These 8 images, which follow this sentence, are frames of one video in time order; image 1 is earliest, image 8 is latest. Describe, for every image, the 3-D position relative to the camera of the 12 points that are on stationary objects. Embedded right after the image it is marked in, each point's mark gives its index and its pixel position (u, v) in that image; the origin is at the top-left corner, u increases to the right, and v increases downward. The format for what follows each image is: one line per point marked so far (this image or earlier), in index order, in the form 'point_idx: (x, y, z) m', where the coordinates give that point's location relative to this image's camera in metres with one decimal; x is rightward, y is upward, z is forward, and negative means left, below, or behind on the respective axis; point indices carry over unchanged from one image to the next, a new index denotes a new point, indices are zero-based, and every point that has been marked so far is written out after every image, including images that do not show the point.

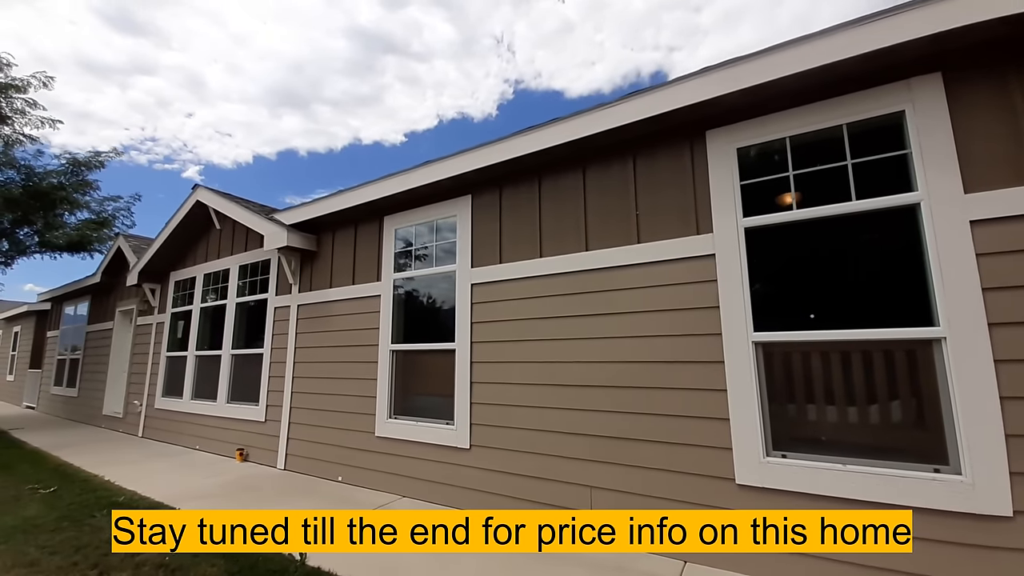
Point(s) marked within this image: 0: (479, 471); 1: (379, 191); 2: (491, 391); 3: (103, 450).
0: (-0.3, -1.7, +3.7) m
1: (-1.4, +1.1, +4.5) m
2: (-0.2, -0.9, +3.8) m
3: (-6.2, -2.5, +6.3) m
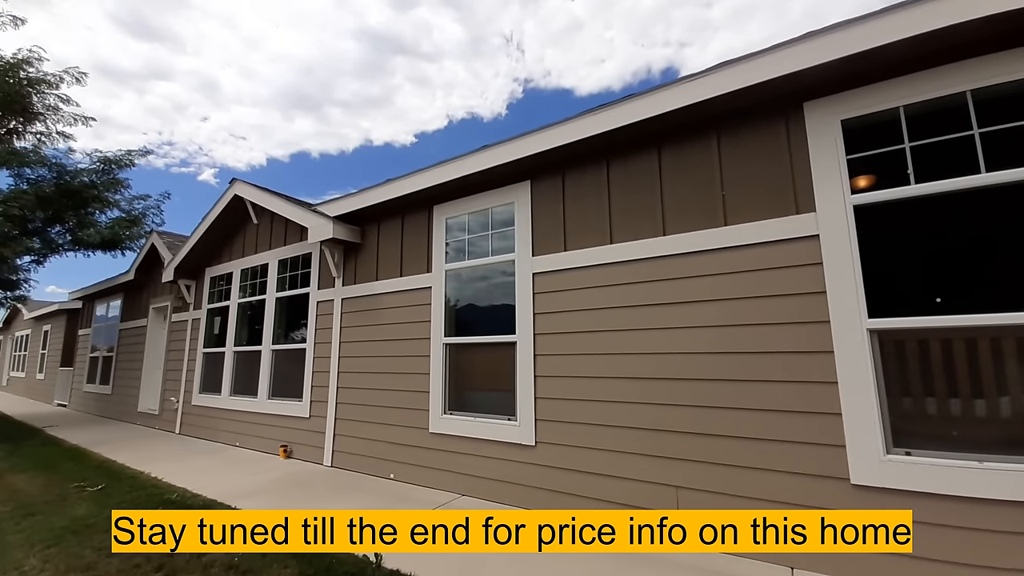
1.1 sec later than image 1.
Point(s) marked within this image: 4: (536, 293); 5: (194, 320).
0: (+0.3, -1.6, +3.6) m
1: (-0.8, +1.1, +4.4) m
2: (+0.4, -0.8, +3.6) m
3: (-5.6, -2.4, +6.3) m
4: (+0.2, 0.0, +3.8) m
5: (-5.7, -0.6, +7.5) m
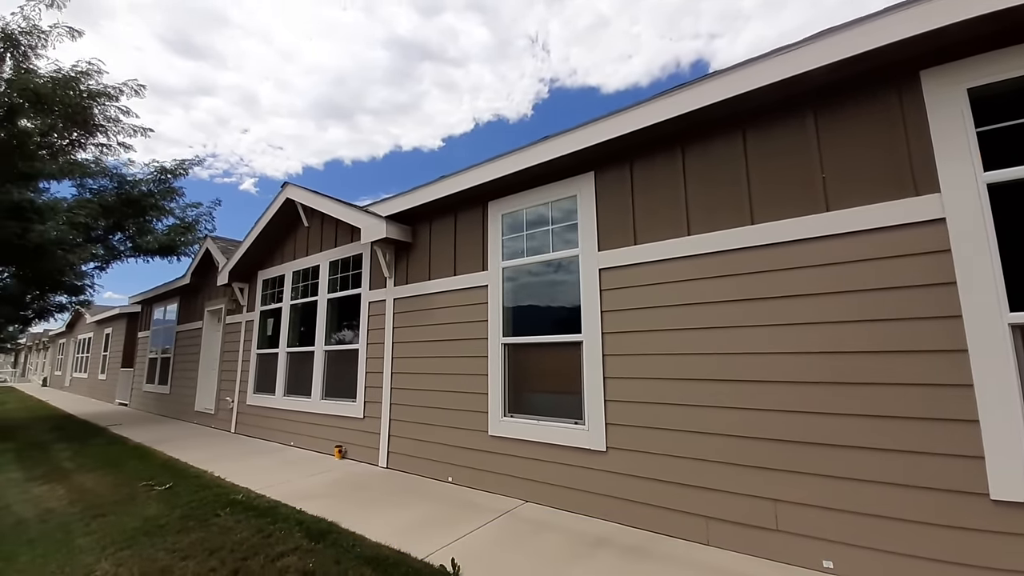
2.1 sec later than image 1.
0: (+0.9, -1.5, +3.3) m
1: (-0.2, +1.2, +4.2) m
2: (+1.0, -0.8, +3.4) m
3: (-4.8, -2.4, +6.4) m
4: (+0.8, 0.0, +3.6) m
5: (-4.9, -0.6, +7.7) m
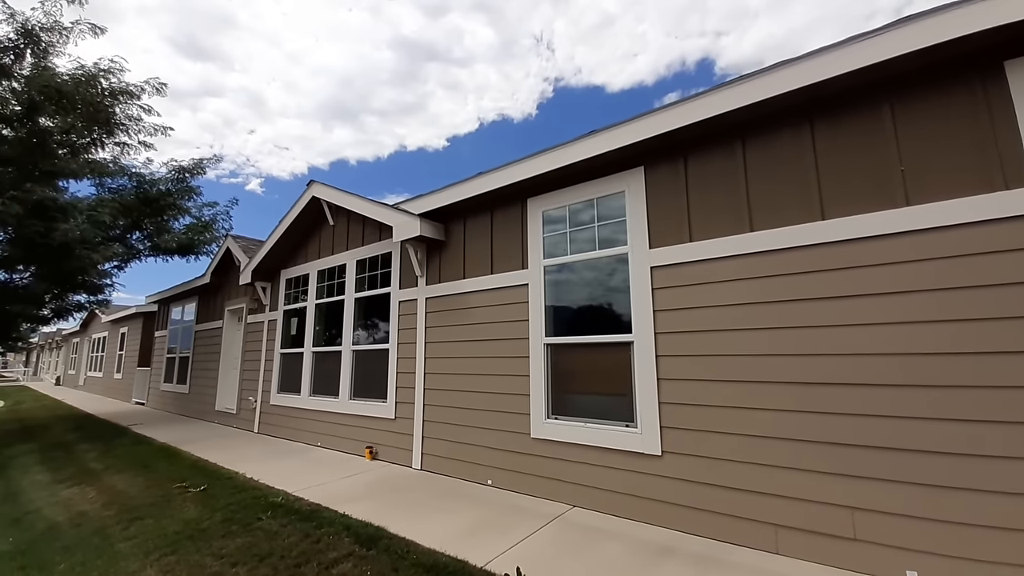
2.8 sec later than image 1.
0: (+1.3, -1.5, +3.2) m
1: (+0.2, +1.2, +4.1) m
2: (+1.4, -0.8, +3.3) m
3: (-4.4, -2.4, +6.4) m
4: (+1.2, 0.0, +3.5) m
5: (-4.4, -0.6, +7.7) m
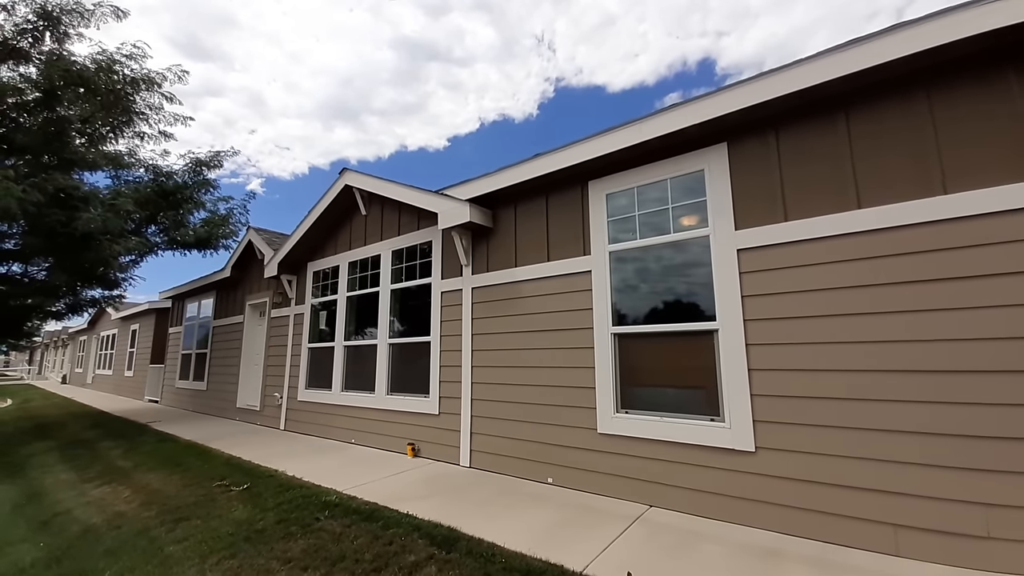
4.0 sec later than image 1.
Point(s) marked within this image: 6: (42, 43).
0: (+1.9, -1.4, +3.0) m
1: (+0.8, +1.3, +3.9) m
2: (+2.0, -0.7, +3.0) m
3: (-3.8, -2.3, +6.2) m
4: (+1.8, +0.1, +3.3) m
5: (-3.8, -0.5, +7.4) m
6: (-8.6, +4.5, +7.6) m
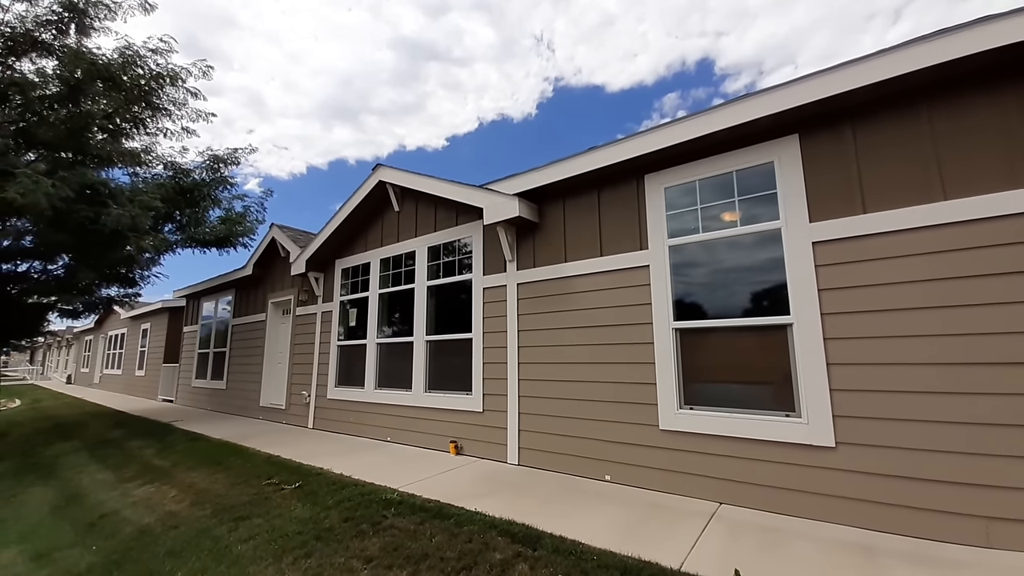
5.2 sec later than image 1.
0: (+2.4, -1.3, +3.0) m
1: (+1.3, +1.4, +3.9) m
2: (+2.5, -0.6, +3.0) m
3: (-3.2, -2.3, +6.1) m
4: (+2.4, +0.2, +3.2) m
5: (-3.3, -0.4, +7.4) m
6: (-8.1, +4.5, +7.5) m
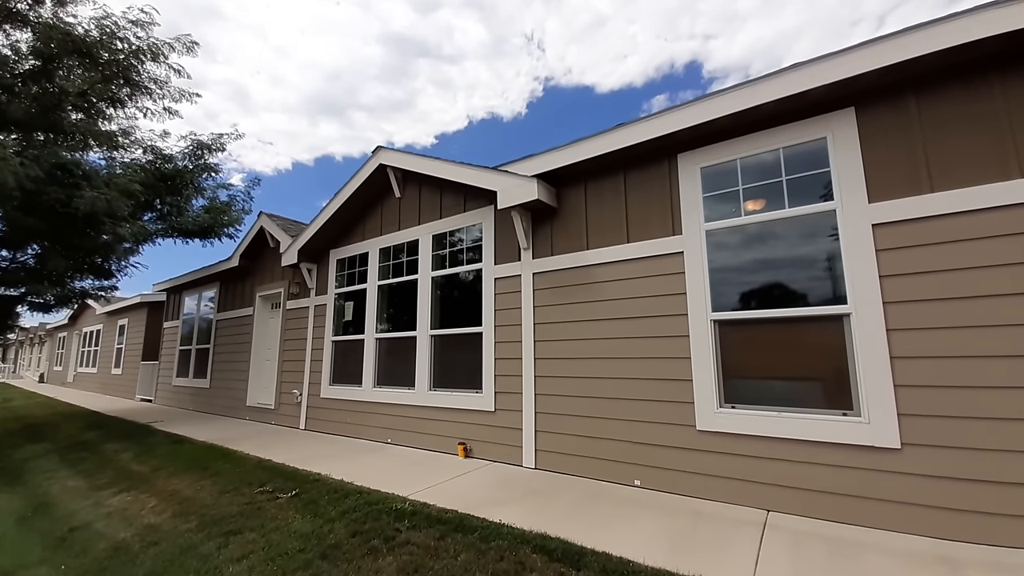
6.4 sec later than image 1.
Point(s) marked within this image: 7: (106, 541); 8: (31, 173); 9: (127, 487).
0: (+2.7, -1.2, +2.7) m
1: (+1.6, +1.5, +3.5) m
2: (+2.8, -0.5, +2.7) m
3: (-3.1, -2.1, +5.6) m
4: (+2.6, +0.3, +3.0) m
5: (-3.2, -0.3, +6.9) m
6: (-8.0, +4.7, +7.0) m
7: (-3.2, -2.0, +3.3) m
8: (-7.0, +1.6, +6.0) m
9: (-4.0, -2.1, +4.4) m
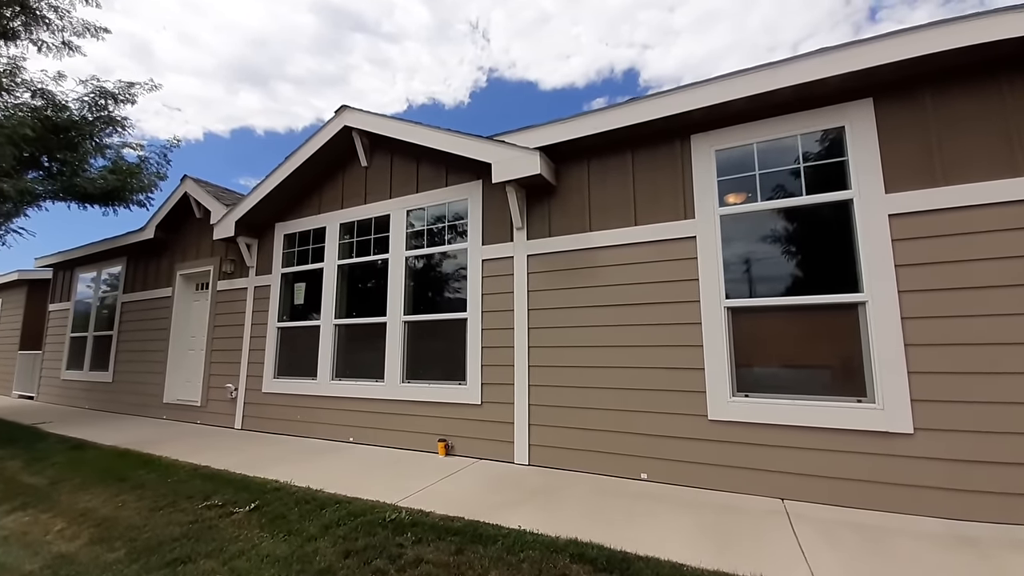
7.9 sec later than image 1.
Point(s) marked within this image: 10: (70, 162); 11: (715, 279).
0: (+2.8, -1.2, +2.8) m
1: (+1.7, +1.6, +3.4) m
2: (+2.9, -0.5, +2.8) m
3: (-3.4, -1.8, +4.8) m
4: (+2.7, +0.3, +3.0) m
5: (-3.6, 0.0, +6.0) m
6: (-8.2, +5.2, +5.3) m
7: (-3.1, -1.7, +2.5) m
8: (-7.2, +2.0, +4.5) m
9: (-4.1, -1.8, +3.4) m
10: (-7.9, +2.3, +7.4) m
11: (+1.7, +0.1, +3.5) m
